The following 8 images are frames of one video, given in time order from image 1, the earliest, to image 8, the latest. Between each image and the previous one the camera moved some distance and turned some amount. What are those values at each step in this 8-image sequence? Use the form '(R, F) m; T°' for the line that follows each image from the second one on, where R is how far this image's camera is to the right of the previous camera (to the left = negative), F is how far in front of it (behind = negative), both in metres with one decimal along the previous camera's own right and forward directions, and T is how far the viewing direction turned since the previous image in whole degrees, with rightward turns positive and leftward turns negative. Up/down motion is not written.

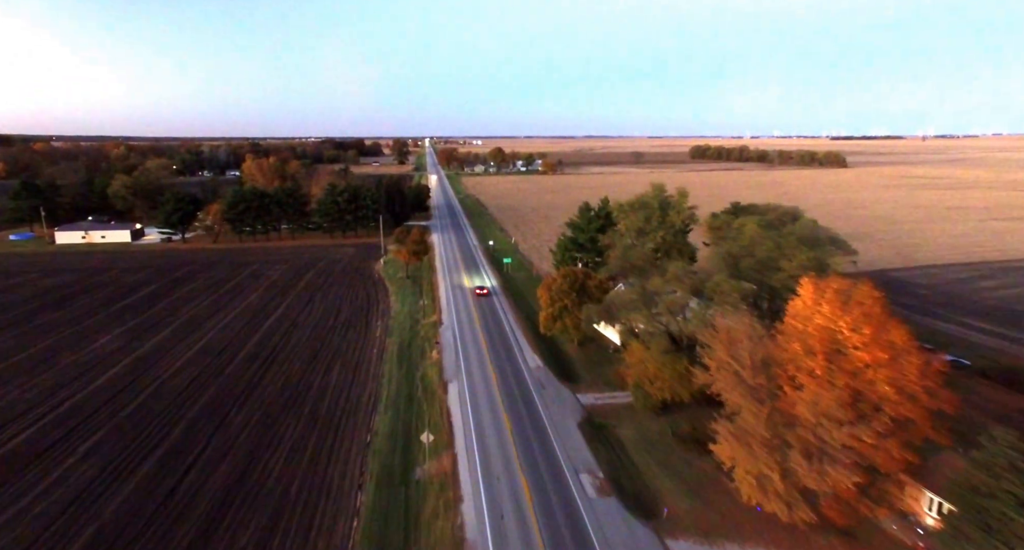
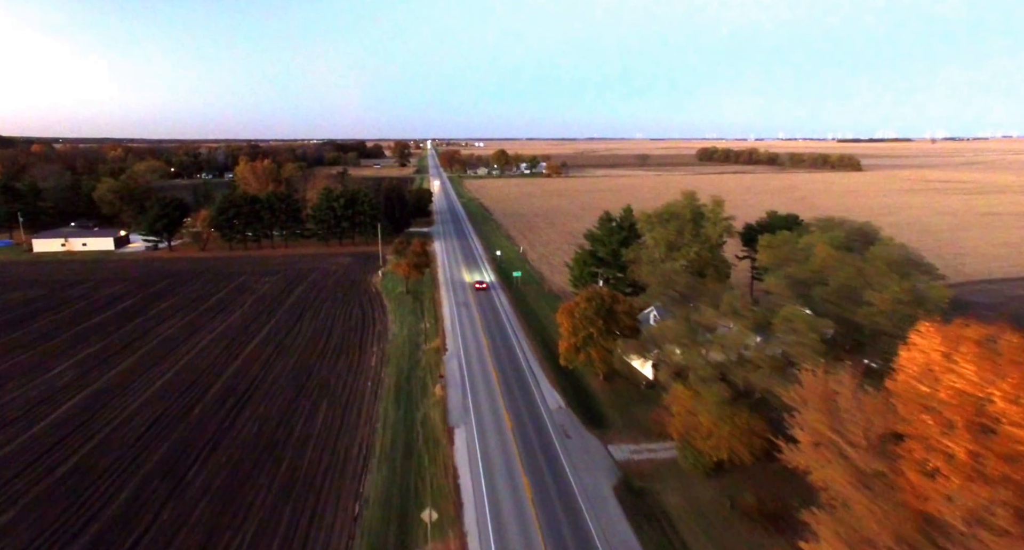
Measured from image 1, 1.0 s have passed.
(-0.6, +3.5) m; 0°
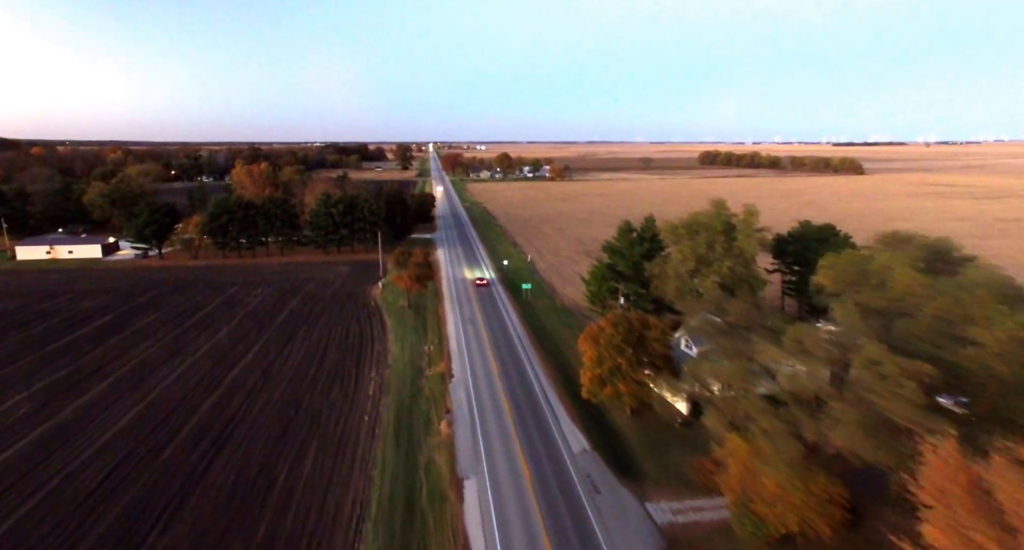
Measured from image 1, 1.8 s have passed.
(-0.6, +2.6) m; 0°
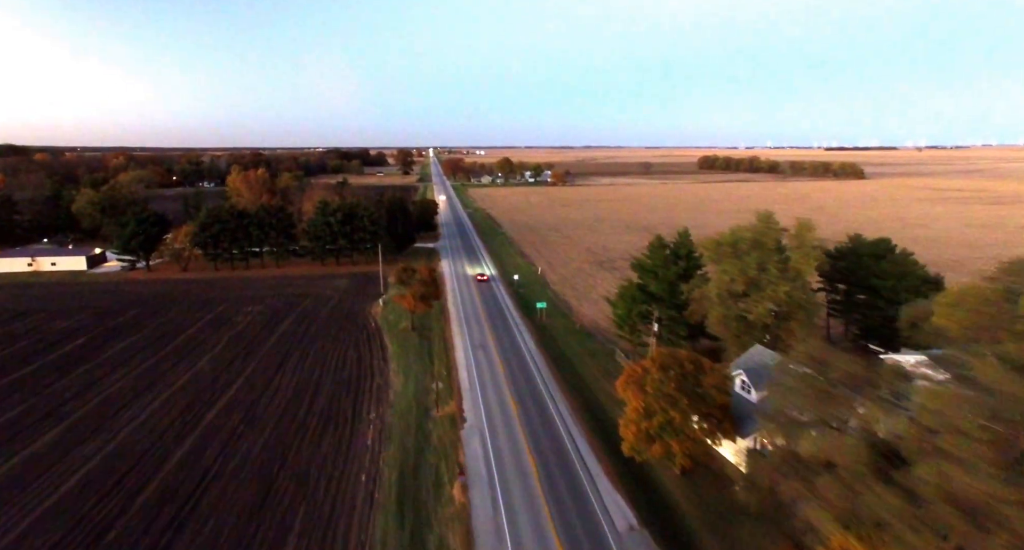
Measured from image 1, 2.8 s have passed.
(-0.8, +3.2) m; 0°
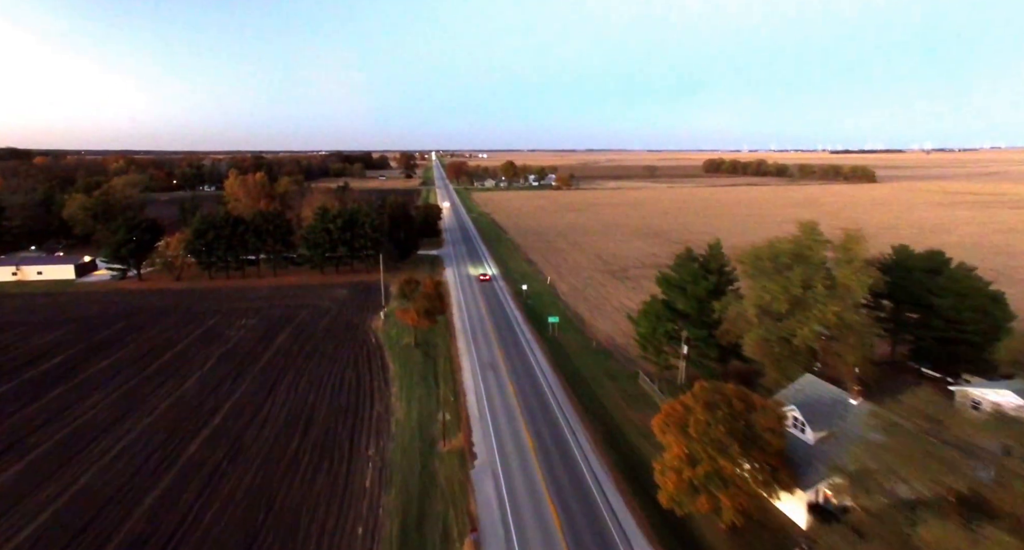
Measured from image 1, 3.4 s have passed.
(-0.5, +2.2) m; 0°
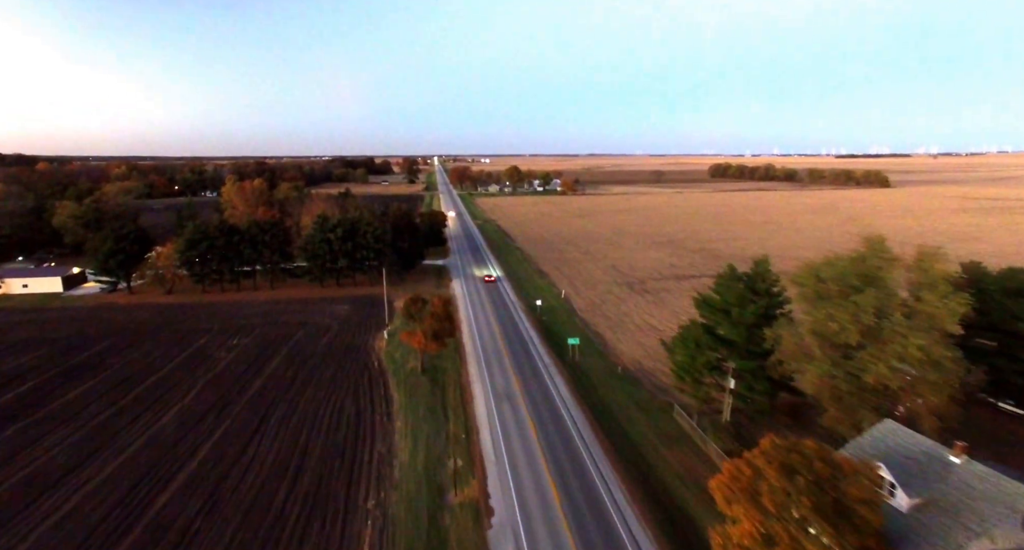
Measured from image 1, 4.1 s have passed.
(-0.7, +2.7) m; 0°
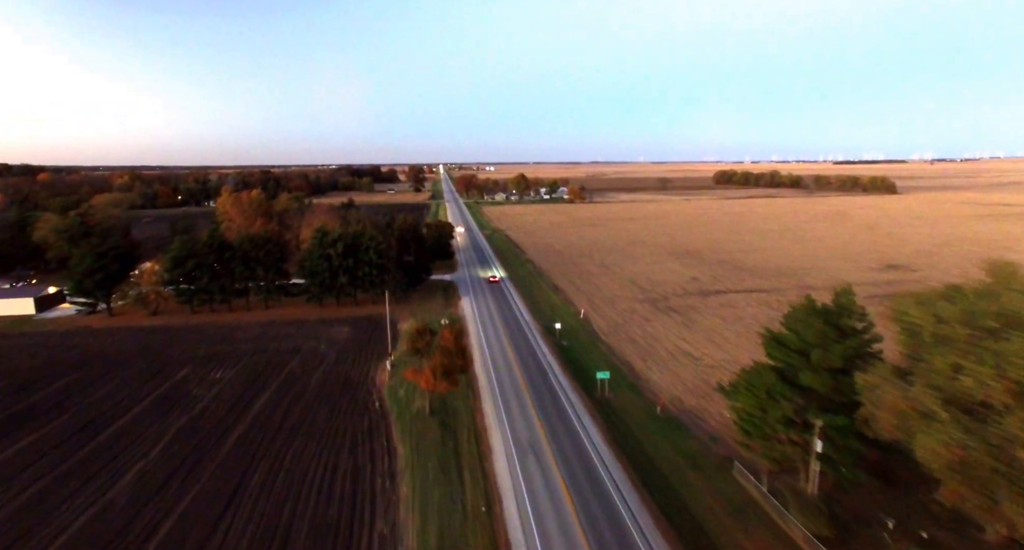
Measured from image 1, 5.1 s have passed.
(-0.9, +3.6) m; 0°
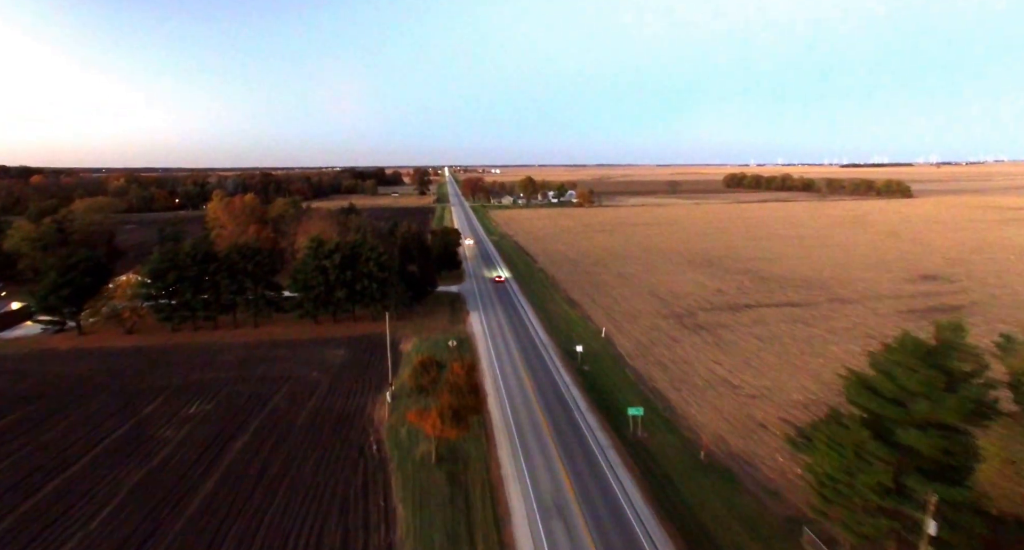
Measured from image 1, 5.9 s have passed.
(-0.7, +3.5) m; -1°
